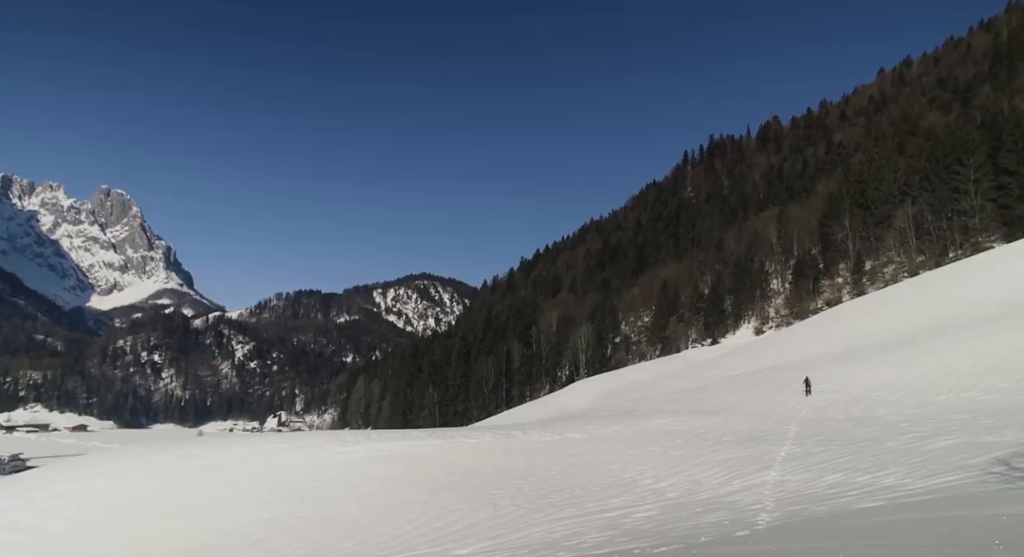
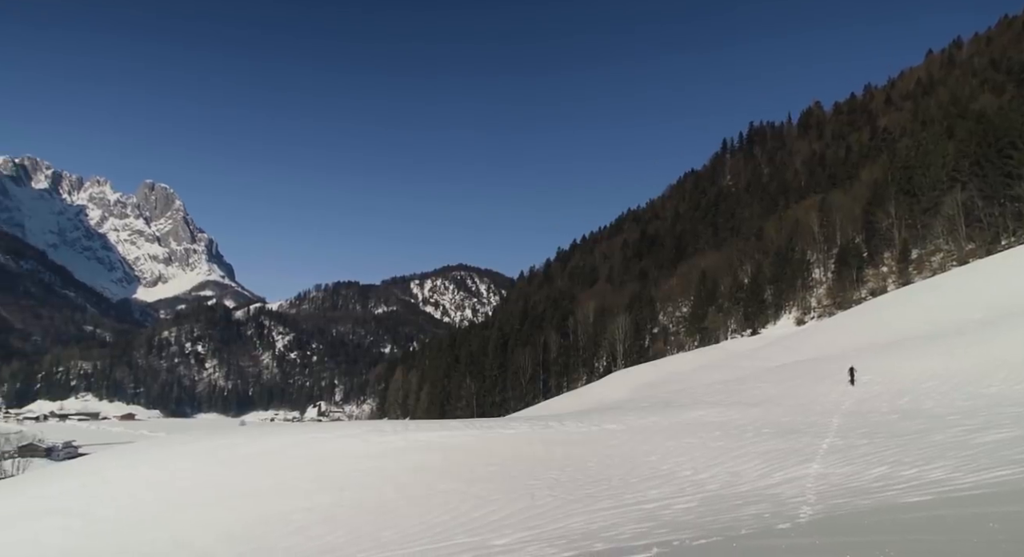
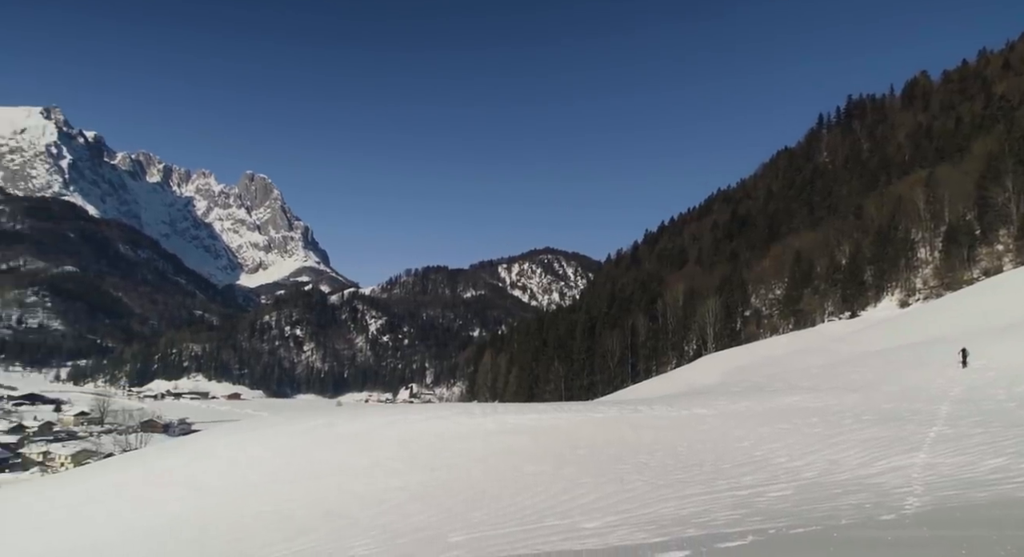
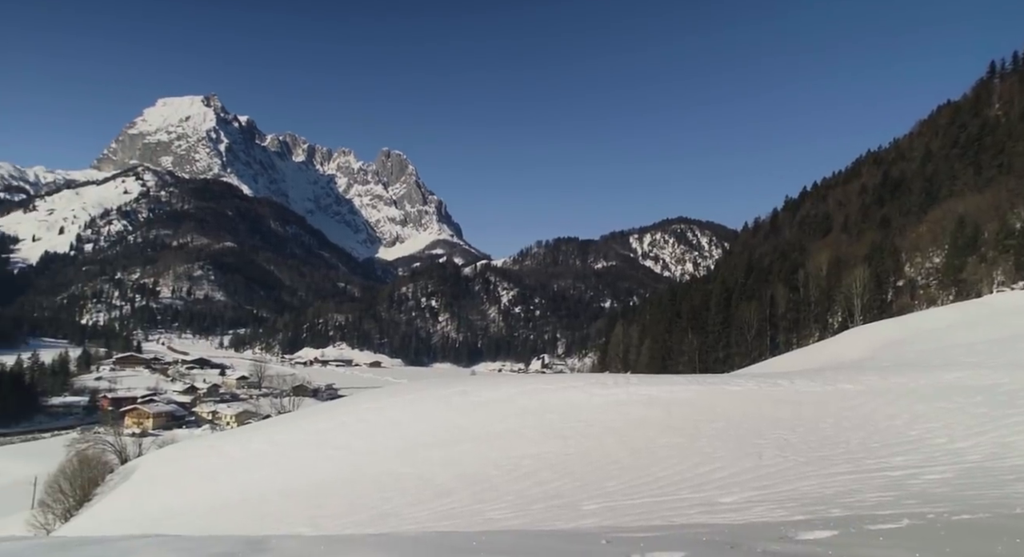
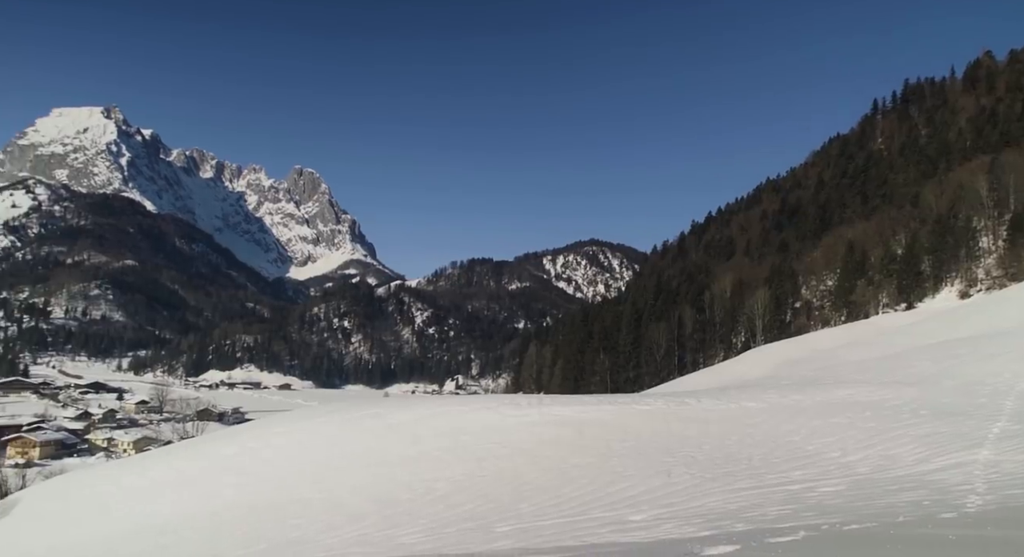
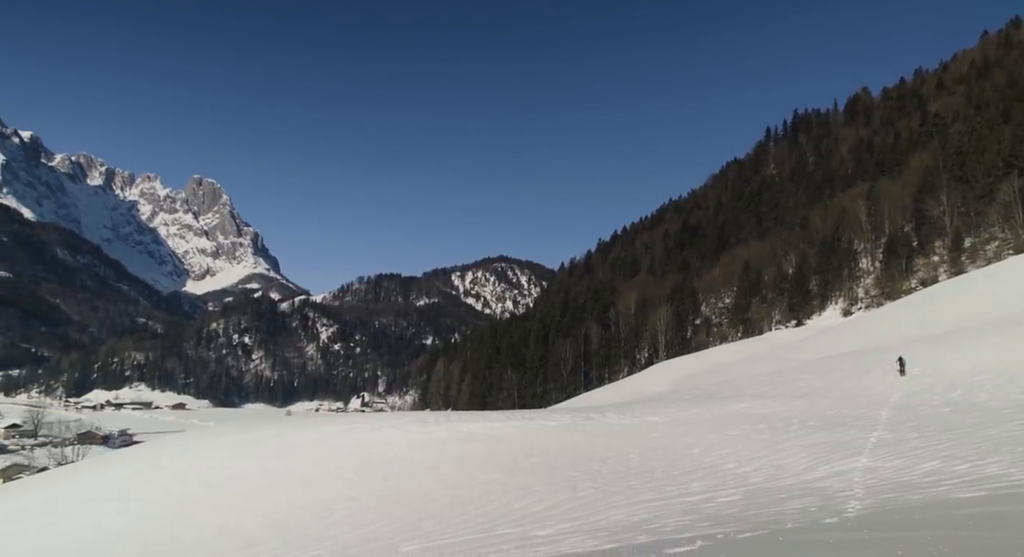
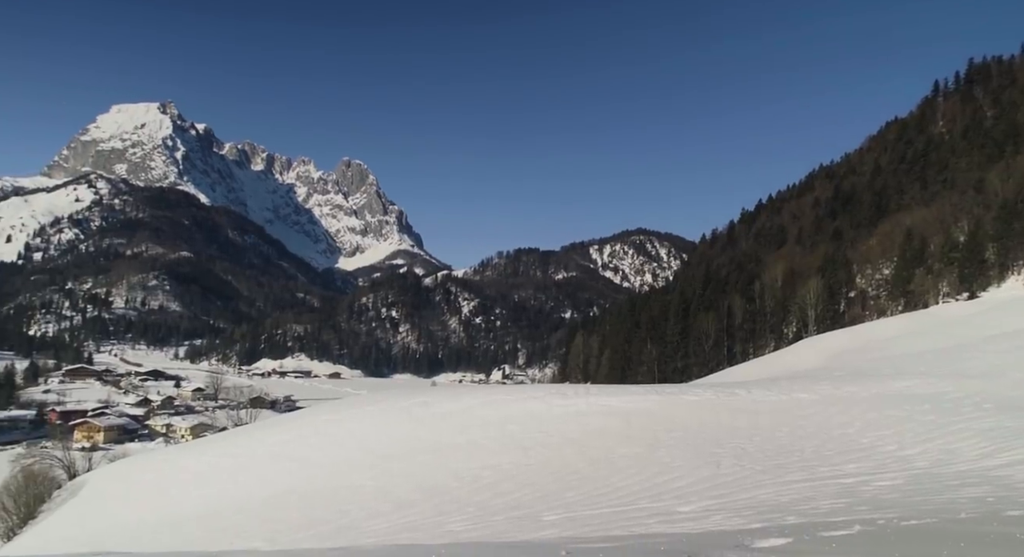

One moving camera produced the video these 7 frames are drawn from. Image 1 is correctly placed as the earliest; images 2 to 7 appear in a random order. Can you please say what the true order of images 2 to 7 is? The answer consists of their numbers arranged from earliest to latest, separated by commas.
2, 6, 3, 5, 7, 4
